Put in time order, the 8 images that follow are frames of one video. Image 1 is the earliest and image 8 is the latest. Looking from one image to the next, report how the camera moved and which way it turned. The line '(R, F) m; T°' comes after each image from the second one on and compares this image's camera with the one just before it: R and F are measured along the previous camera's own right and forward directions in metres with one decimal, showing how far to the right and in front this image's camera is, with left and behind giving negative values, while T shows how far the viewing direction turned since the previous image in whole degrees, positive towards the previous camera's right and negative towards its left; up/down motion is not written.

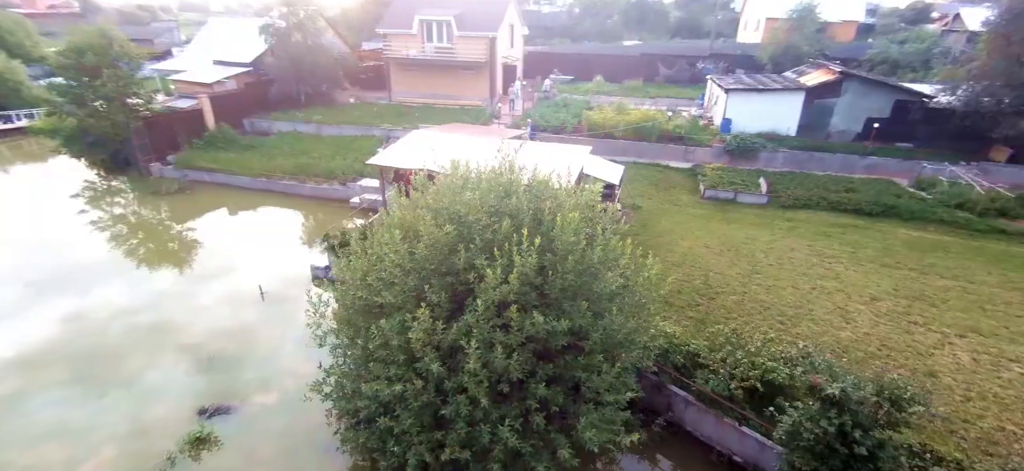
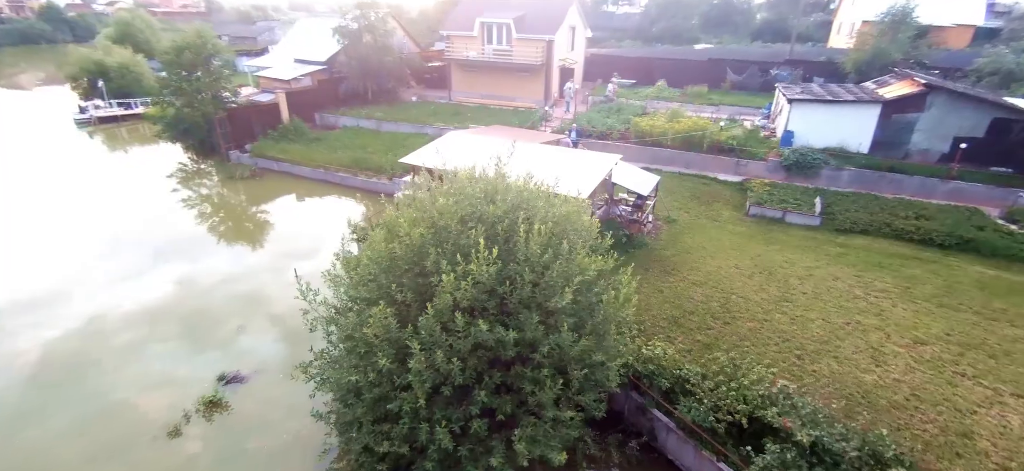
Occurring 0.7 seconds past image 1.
(+1.4, 0.0) m; -8°
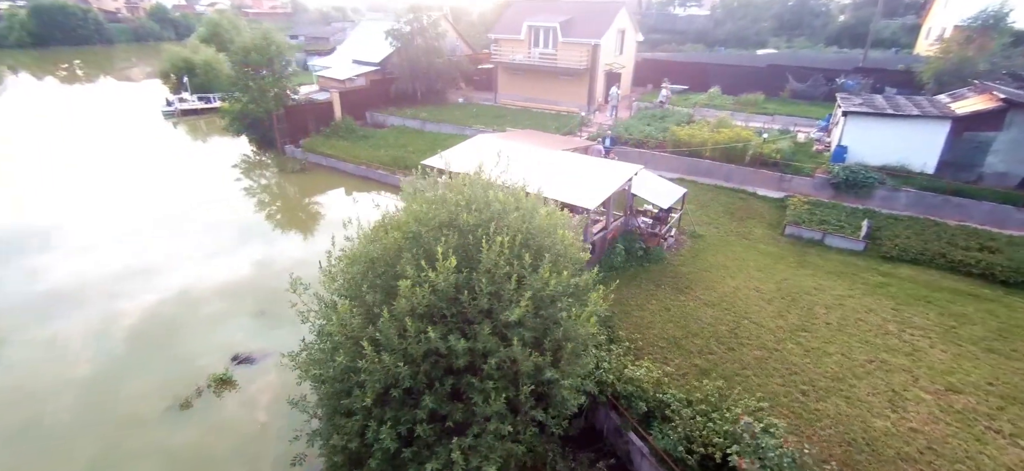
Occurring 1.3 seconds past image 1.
(+1.3, +0.1) m; -7°
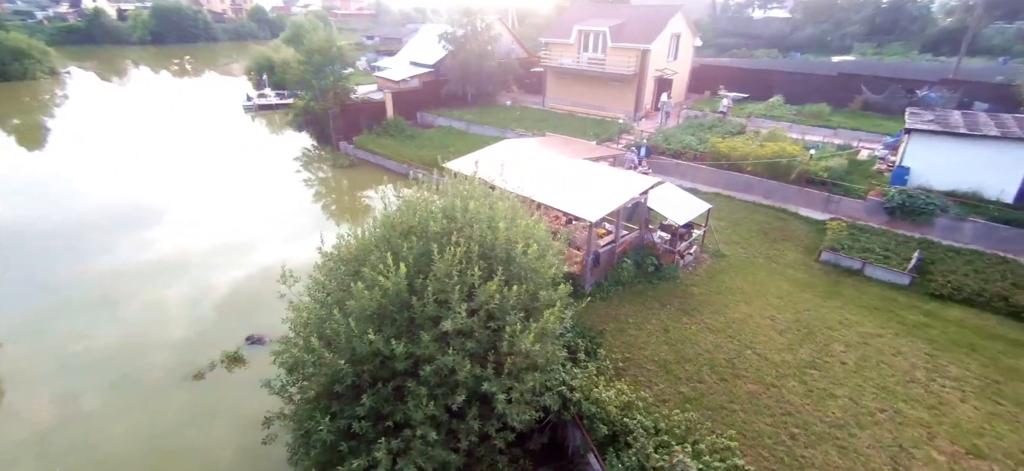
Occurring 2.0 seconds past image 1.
(+1.5, +0.1) m; -8°
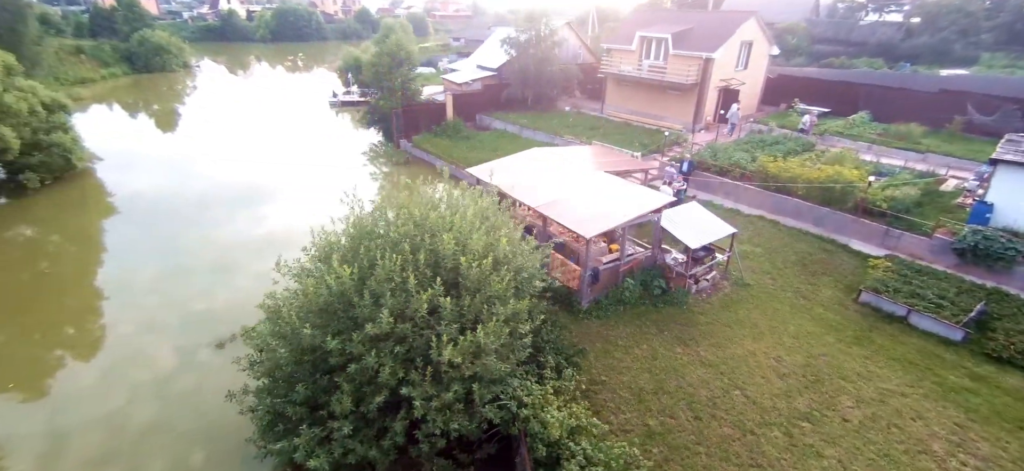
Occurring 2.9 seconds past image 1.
(+2.0, +0.1) m; -10°
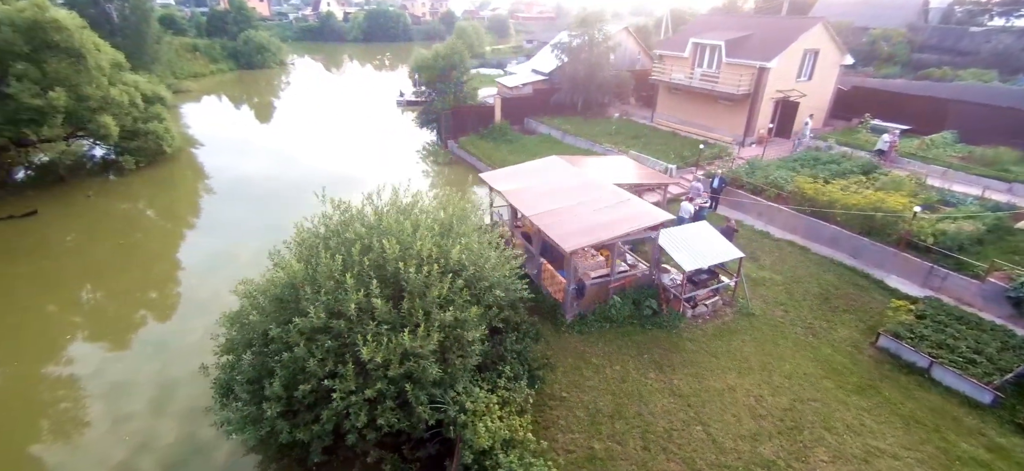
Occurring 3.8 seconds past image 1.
(+2.1, +0.1) m; -9°
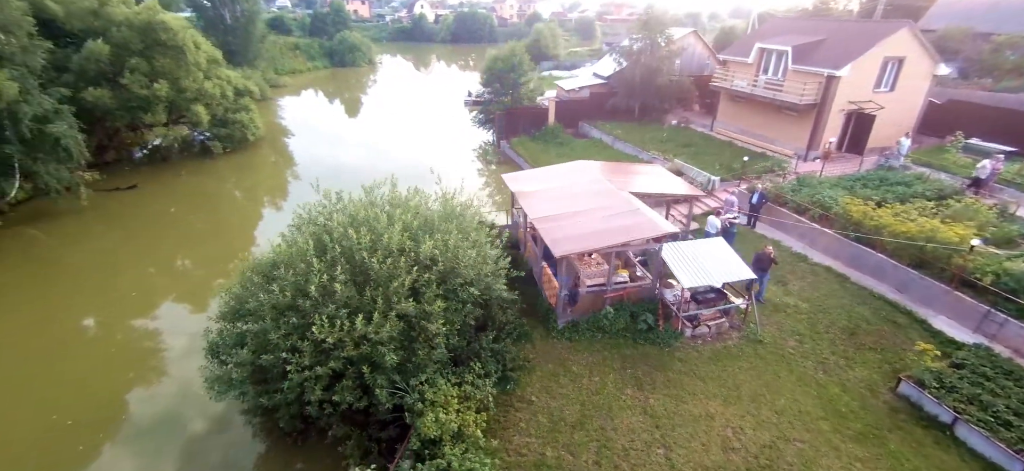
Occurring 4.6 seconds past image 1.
(+2.0, 0.0) m; -9°
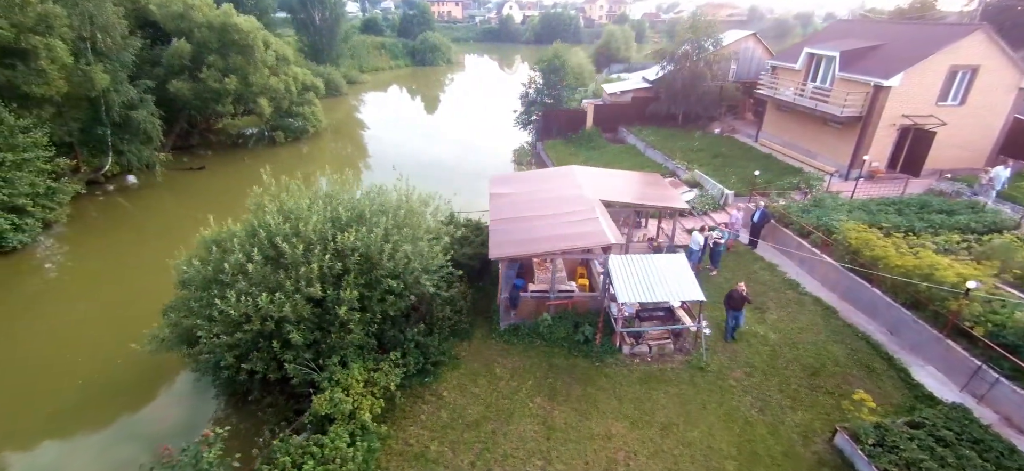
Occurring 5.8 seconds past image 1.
(+3.3, +0.1) m; -10°
